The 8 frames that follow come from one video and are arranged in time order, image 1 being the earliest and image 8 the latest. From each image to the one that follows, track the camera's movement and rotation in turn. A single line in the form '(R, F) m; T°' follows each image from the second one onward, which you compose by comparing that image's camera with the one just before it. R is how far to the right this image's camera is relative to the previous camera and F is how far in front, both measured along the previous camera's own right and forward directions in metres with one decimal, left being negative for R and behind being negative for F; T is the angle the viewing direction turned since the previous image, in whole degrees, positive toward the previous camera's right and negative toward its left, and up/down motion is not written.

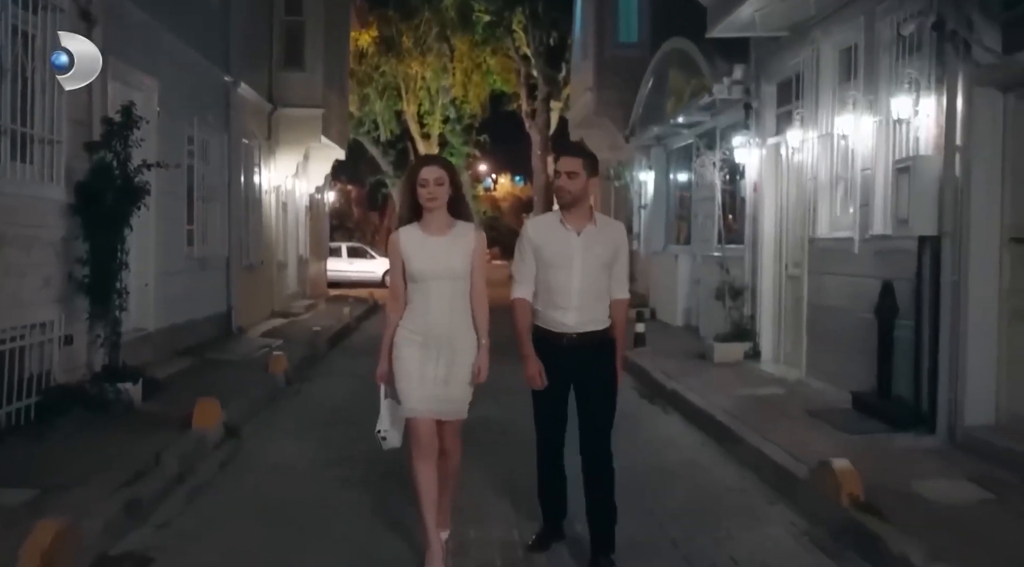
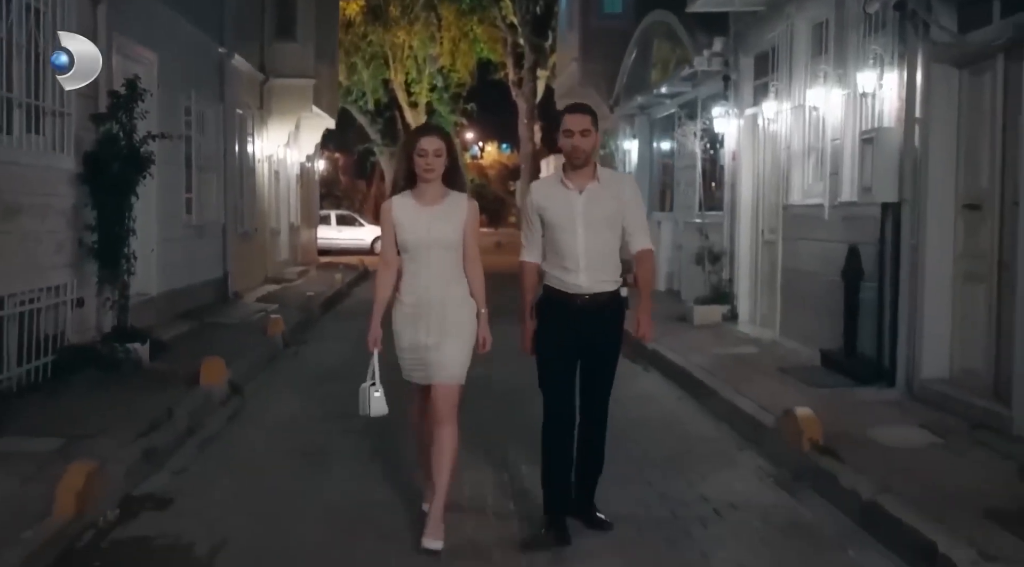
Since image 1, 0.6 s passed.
(0.0, -0.5) m; +1°
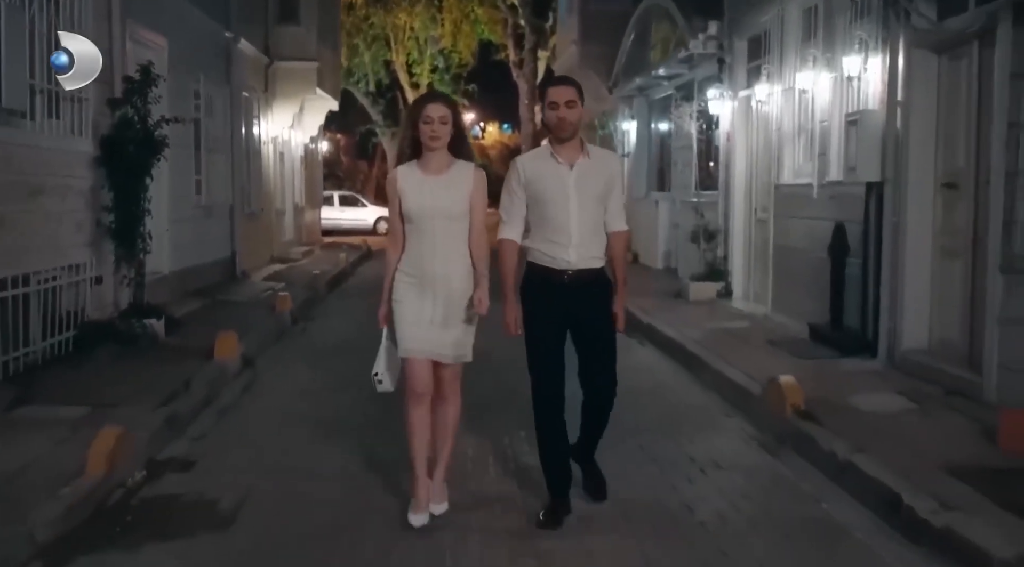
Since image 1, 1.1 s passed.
(0.0, -0.4) m; 0°
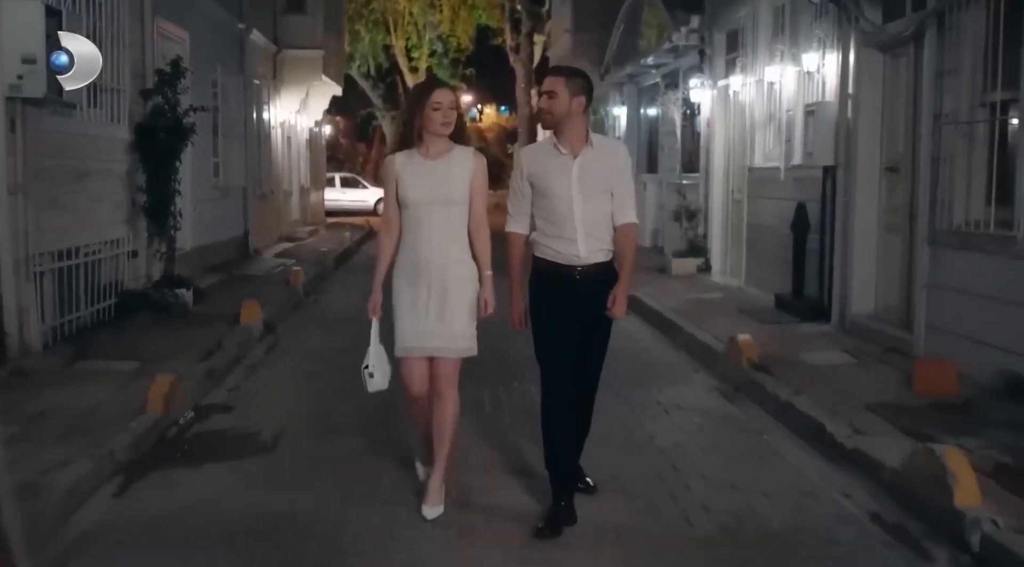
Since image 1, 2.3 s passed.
(0.0, -1.1) m; 0°
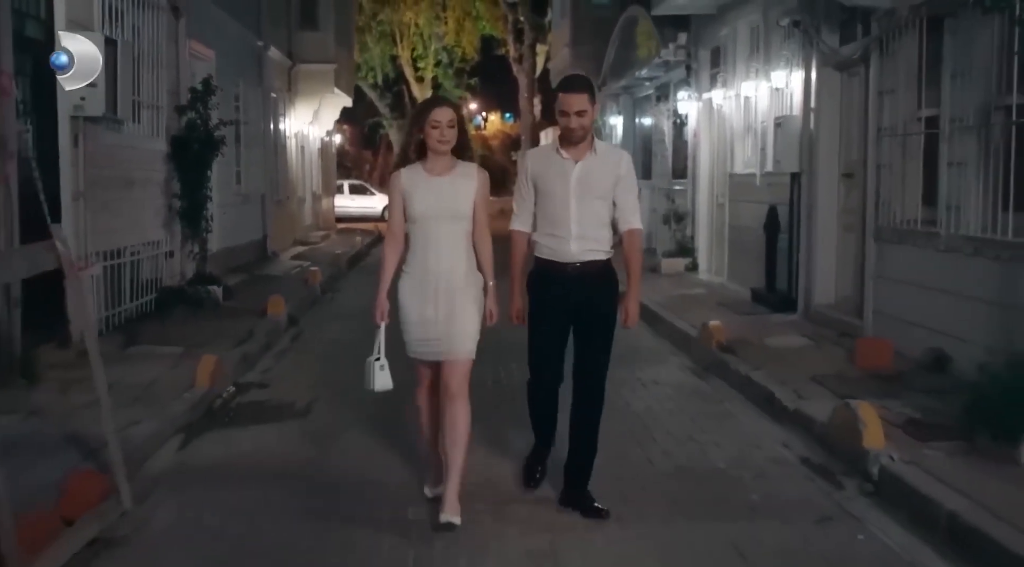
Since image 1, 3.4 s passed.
(+0.1, -1.2) m; 0°
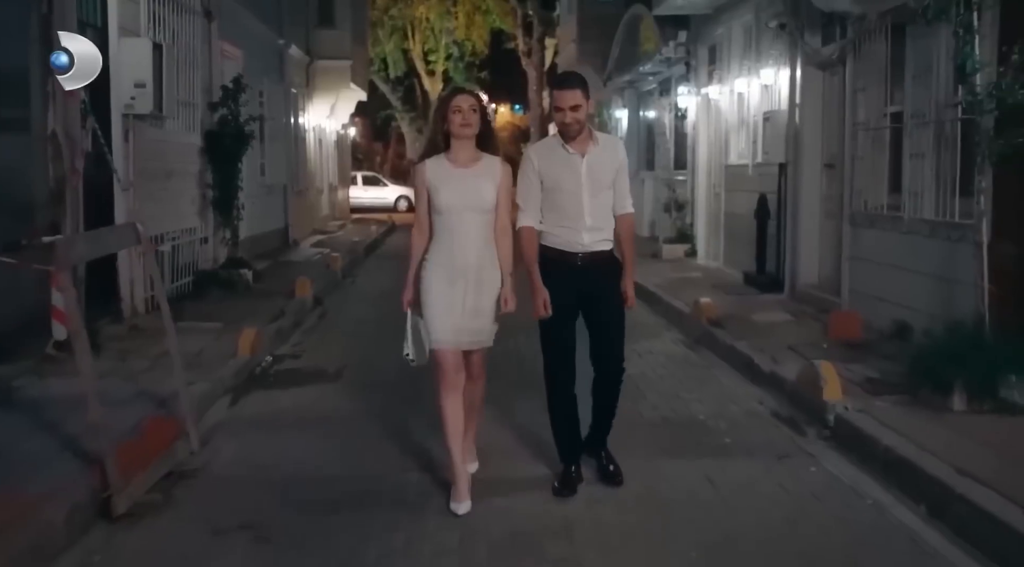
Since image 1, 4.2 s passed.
(0.0, -1.0) m; -1°
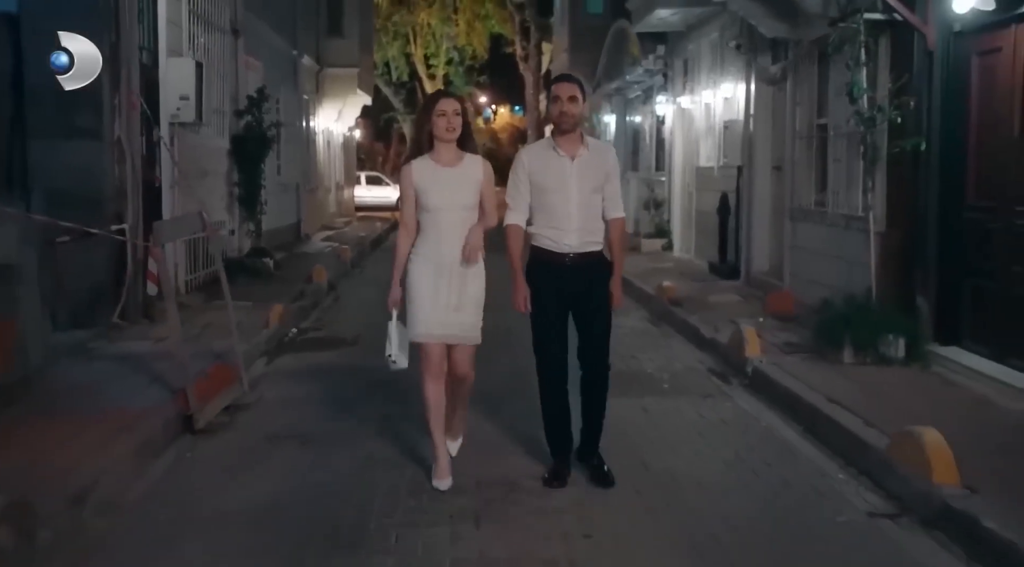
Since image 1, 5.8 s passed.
(+0.1, -1.7) m; 0°
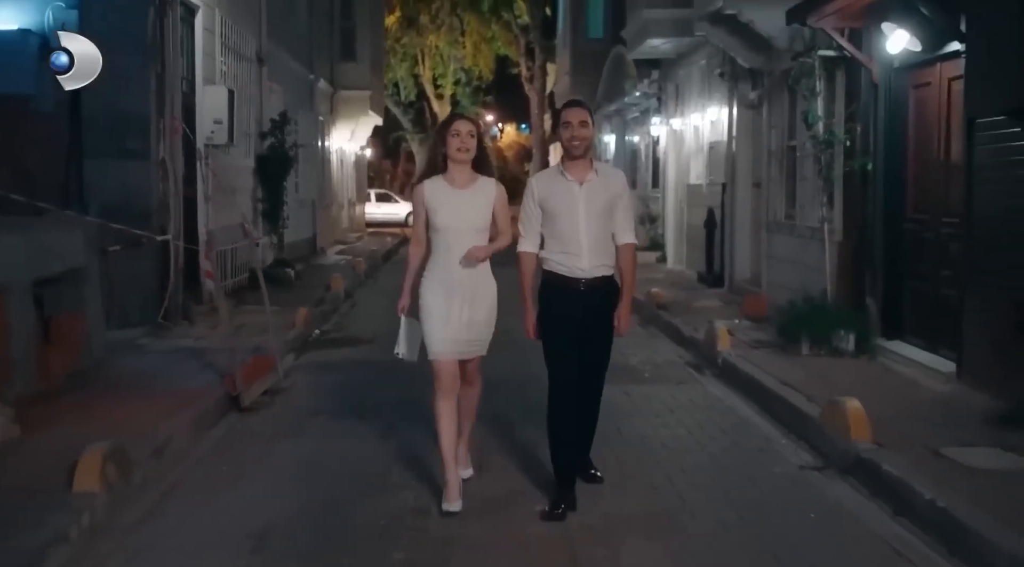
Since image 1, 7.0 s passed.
(+0.1, -1.2) m; 0°
